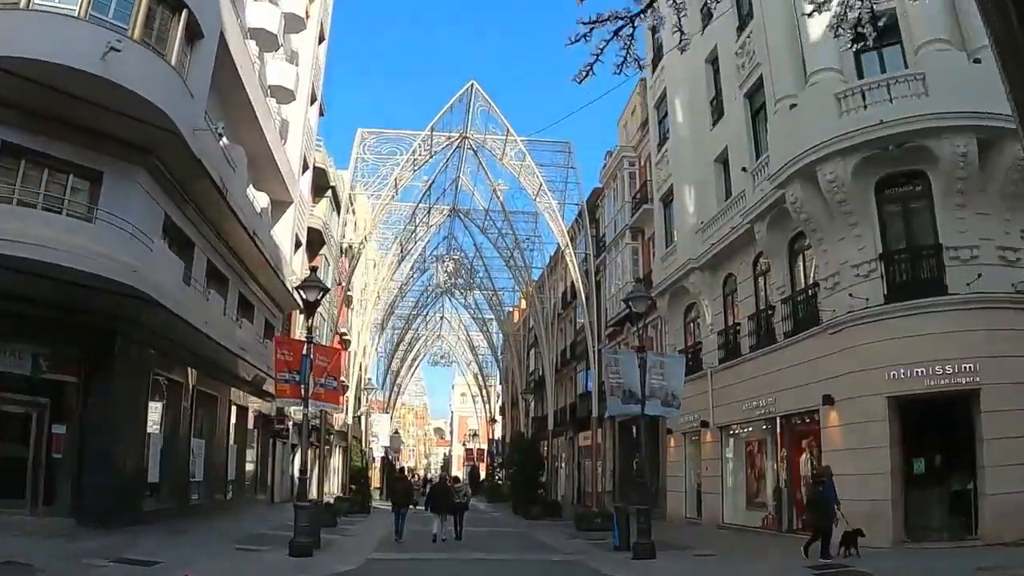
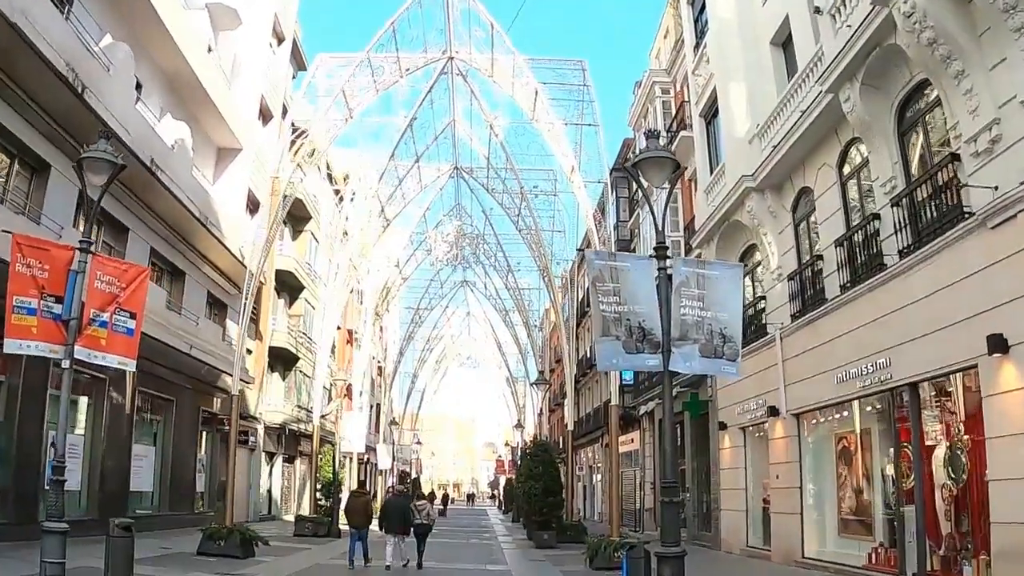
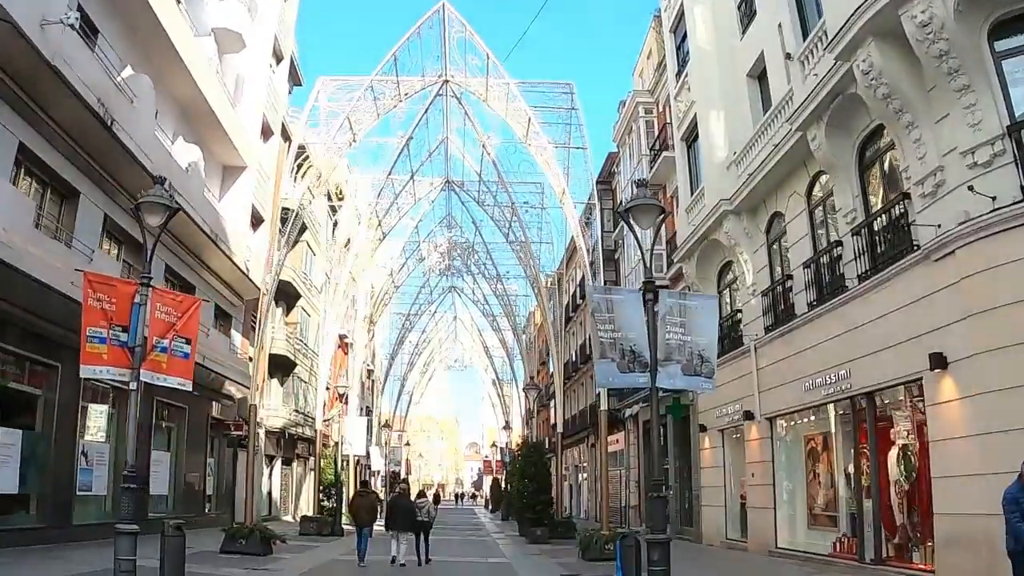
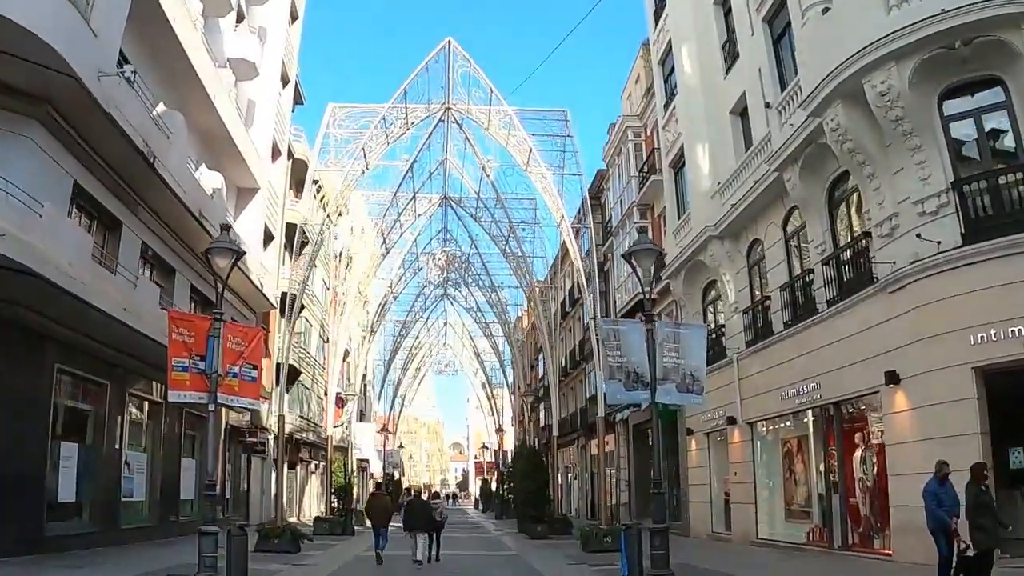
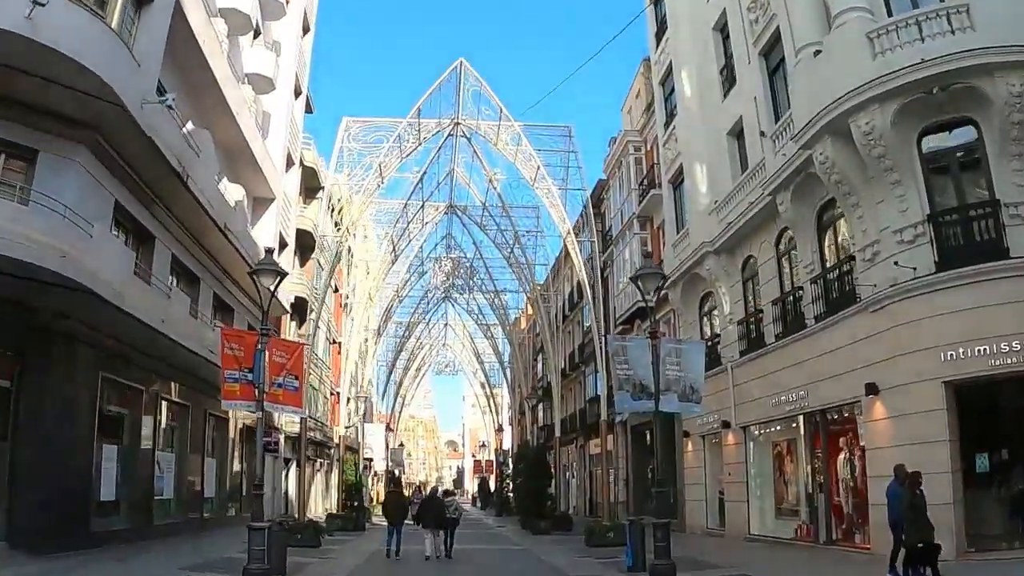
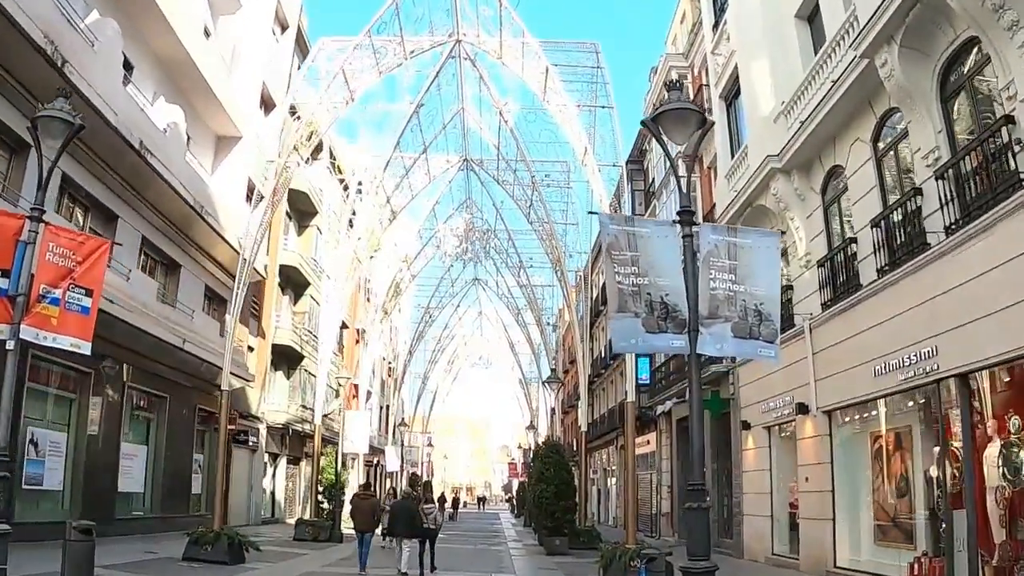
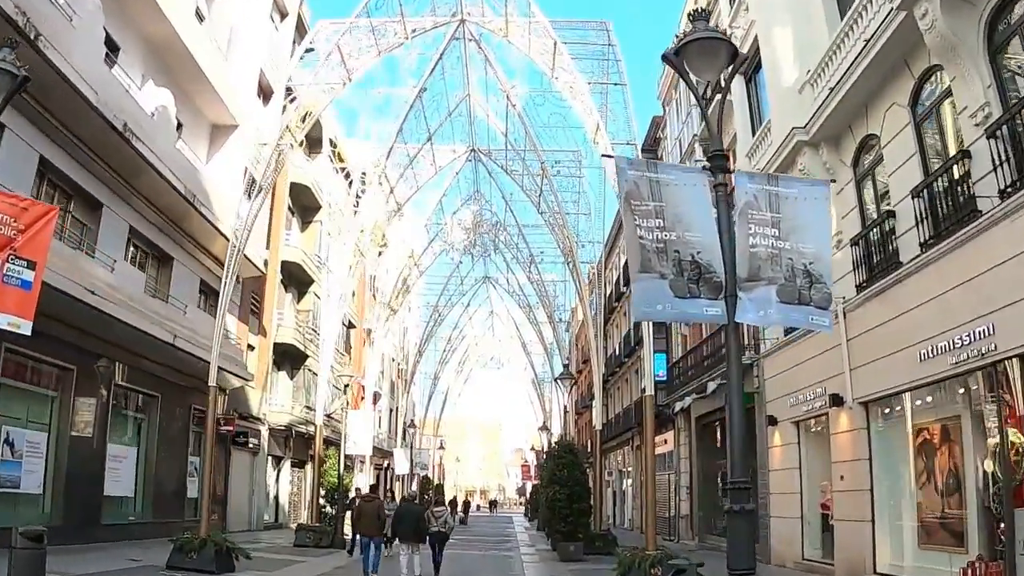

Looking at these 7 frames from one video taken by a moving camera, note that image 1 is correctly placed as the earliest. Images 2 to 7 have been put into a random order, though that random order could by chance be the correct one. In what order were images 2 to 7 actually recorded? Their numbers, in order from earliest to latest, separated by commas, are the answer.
5, 4, 3, 2, 6, 7
